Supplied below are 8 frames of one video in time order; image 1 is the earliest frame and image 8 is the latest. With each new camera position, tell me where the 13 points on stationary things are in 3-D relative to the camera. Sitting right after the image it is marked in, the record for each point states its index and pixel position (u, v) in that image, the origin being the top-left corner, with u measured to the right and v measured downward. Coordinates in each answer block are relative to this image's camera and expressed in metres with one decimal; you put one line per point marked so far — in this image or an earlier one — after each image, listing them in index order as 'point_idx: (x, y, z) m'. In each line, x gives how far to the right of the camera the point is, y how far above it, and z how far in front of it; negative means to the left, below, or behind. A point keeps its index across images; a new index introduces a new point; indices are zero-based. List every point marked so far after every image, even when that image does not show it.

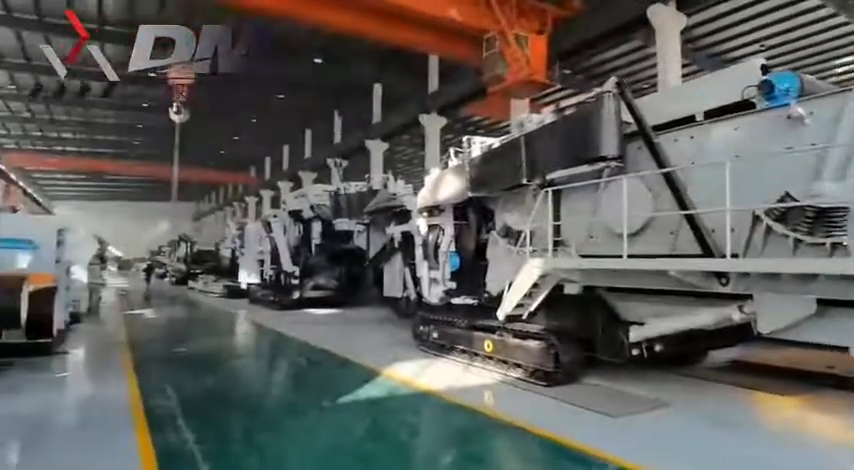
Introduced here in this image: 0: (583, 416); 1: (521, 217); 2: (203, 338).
0: (+1.4, -1.7, +5.1) m
1: (+1.1, +0.2, +6.5) m
2: (-4.1, -1.9, +10.0) m
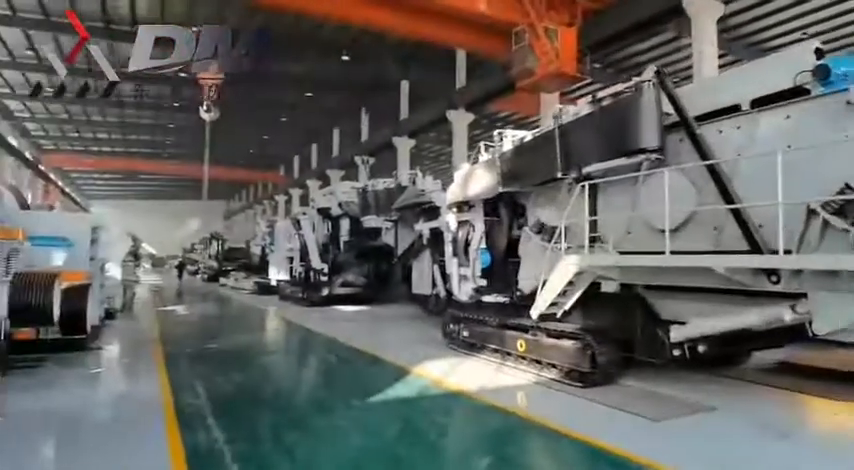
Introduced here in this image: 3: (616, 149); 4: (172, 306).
0: (+1.7, -1.6, +4.9) m
1: (+1.5, +0.2, +6.3) m
2: (-3.6, -1.8, +10.1) m
3: (+1.8, +0.8, +5.2) m
4: (-7.0, -1.9, +15.0) m
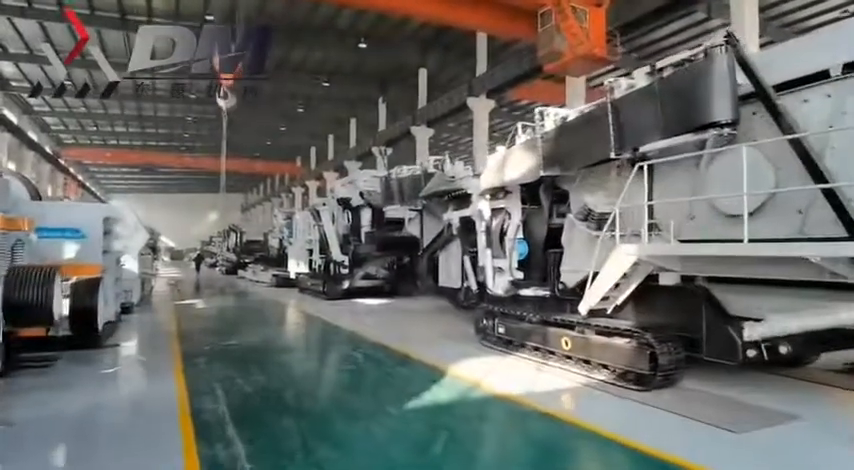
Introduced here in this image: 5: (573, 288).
0: (+2.1, -1.5, +4.3) m
1: (+1.9, +0.4, +5.8) m
2: (-3.1, -1.7, +9.7) m
3: (+2.1, +0.9, +4.6) m
4: (-6.3, -1.7, +14.7) m
5: (+1.7, -0.6, +6.3) m
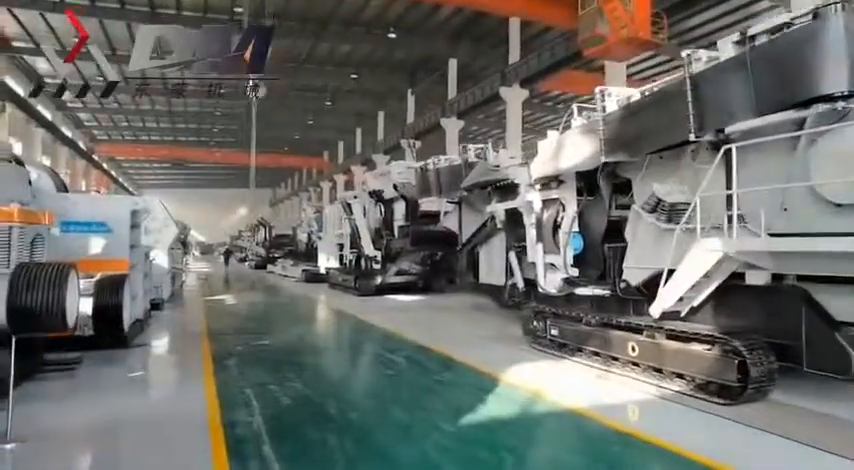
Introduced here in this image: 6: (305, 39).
0: (+2.5, -1.5, +3.7) m
1: (+2.3, +0.4, +5.1) m
2: (-2.4, -1.6, +9.3) m
3: (+2.6, +1.0, +4.0) m
4: (-5.4, -1.6, +14.4) m
5: (+2.2, -0.5, +5.7) m
6: (-4.2, +6.3, +18.1) m
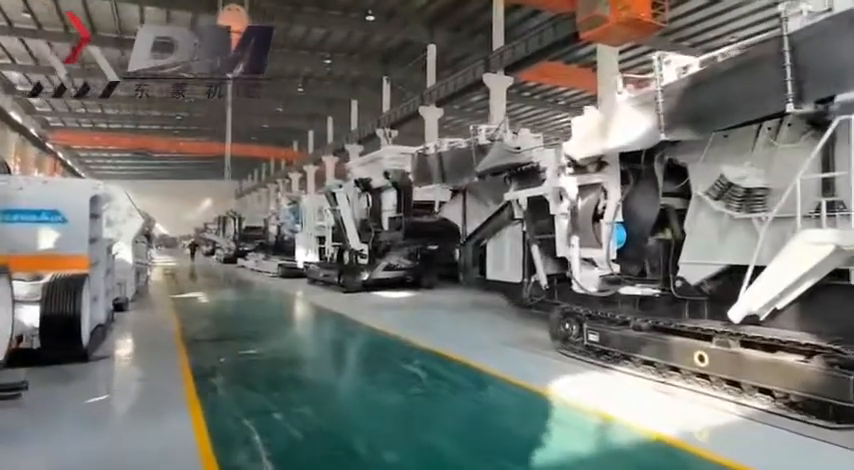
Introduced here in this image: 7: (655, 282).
0: (+2.8, -1.4, +3.0) m
1: (+2.6, +0.5, +4.4) m
2: (-2.4, -1.4, +8.3) m
3: (+2.9, +1.0, +3.2) m
4: (-5.7, -1.4, +13.2) m
5: (+2.4, -0.5, +4.9) m
6: (-4.6, +6.5, +16.9) m
7: (+2.2, -0.5, +5.3) m
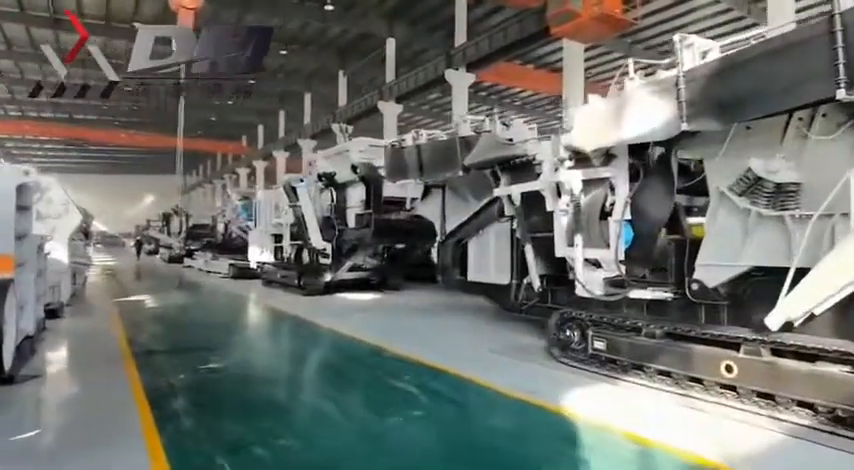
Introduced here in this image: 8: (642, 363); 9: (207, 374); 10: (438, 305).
0: (+3.0, -1.4, +2.6) m
1: (+2.6, +0.5, +4.0) m
2: (-2.7, -1.4, +7.5) m
3: (+3.0, +1.0, +2.9) m
4: (-6.4, -1.3, +12.1) m
5: (+2.4, -0.4, +4.5) m
6: (-5.7, +6.6, +15.8) m
7: (+2.1, -0.4, +4.9) m
8: (+1.8, -1.1, +4.7) m
9: (-2.1, -1.3, +5.3) m
10: (+0.3, -1.3, +10.5) m
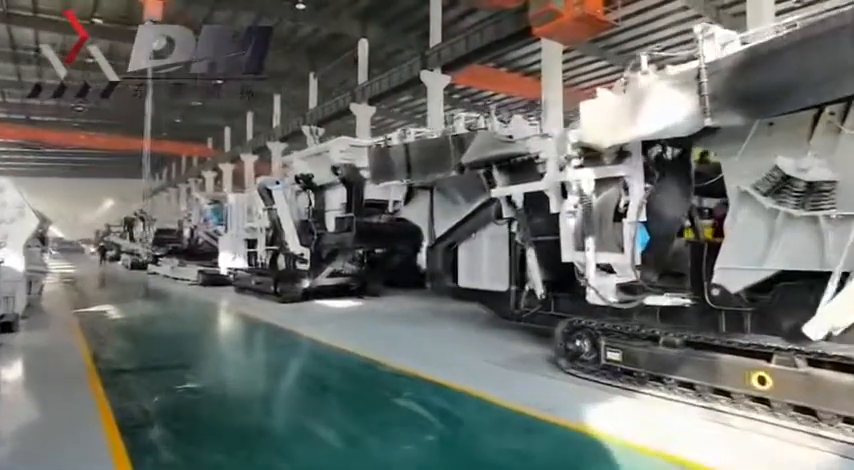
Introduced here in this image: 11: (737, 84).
0: (+3.1, -1.4, +2.4) m
1: (+2.7, +0.5, +3.8) m
2: (-2.8, -1.5, +6.9) m
3: (+3.1, +1.0, +2.7) m
4: (-6.8, -1.4, +11.3) m
5: (+2.4, -0.5, +4.3) m
6: (-6.3, +6.5, +15.1) m
7: (+2.2, -0.5, +4.6) m
8: (+1.9, -1.1, +4.4) m
9: (-2.1, -1.4, +4.8) m
10: (0.0, -1.4, +10.1) m
11: (+2.2, +1.1, +3.9) m
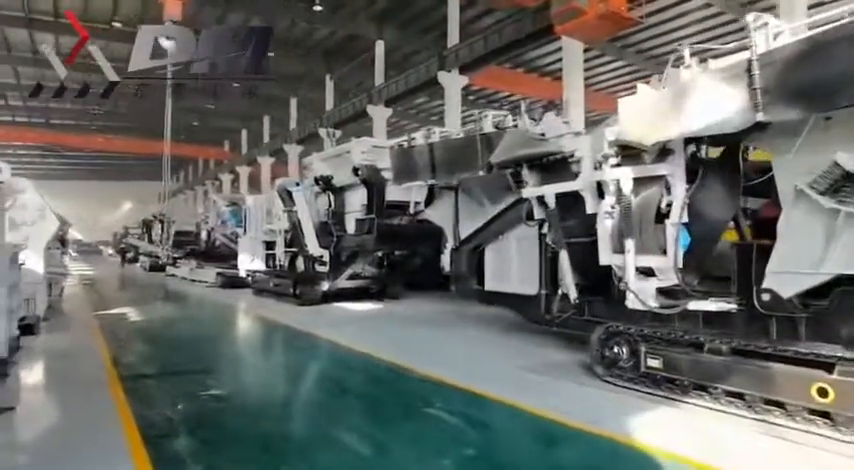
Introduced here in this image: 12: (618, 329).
0: (+3.3, -1.4, +2.1) m
1: (+2.9, +0.5, +3.5) m
2: (-2.5, -1.5, +6.8) m
3: (+3.3, +1.0, +2.4) m
4: (-6.4, -1.5, +11.3) m
5: (+2.7, -0.5, +4.0) m
6: (-5.8, +6.4, +15.1) m
7: (+2.4, -0.5, +4.4) m
8: (+2.1, -1.1, +4.2) m
9: (-1.9, -1.4, +4.7) m
10: (+0.4, -1.4, +9.9) m
11: (+2.4, +1.1, +3.7) m
12: (+1.7, -0.8, +4.9) m
